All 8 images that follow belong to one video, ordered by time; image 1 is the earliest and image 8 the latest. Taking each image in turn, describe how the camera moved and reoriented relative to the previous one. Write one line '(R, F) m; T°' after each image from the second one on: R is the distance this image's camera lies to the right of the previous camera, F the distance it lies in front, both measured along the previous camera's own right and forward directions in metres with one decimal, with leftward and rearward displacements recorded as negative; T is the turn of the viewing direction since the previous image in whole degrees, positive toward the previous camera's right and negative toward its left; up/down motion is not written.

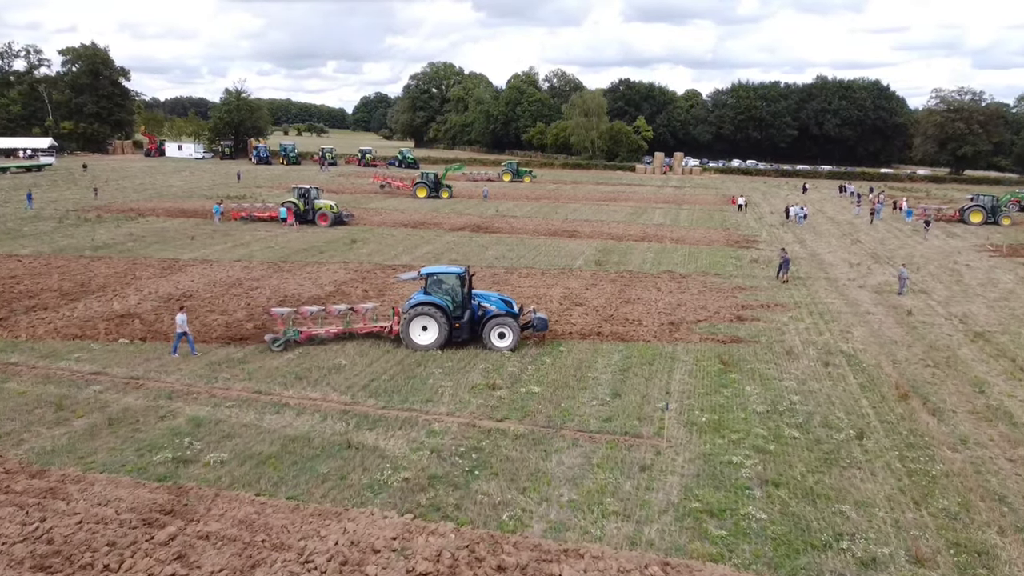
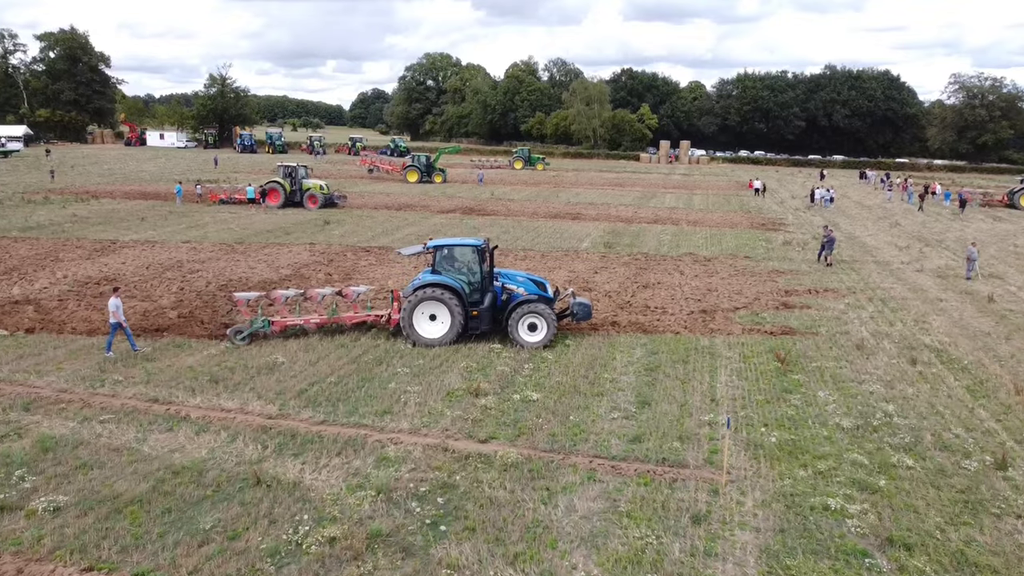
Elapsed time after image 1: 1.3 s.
(+0.1, +3.7) m; 0°
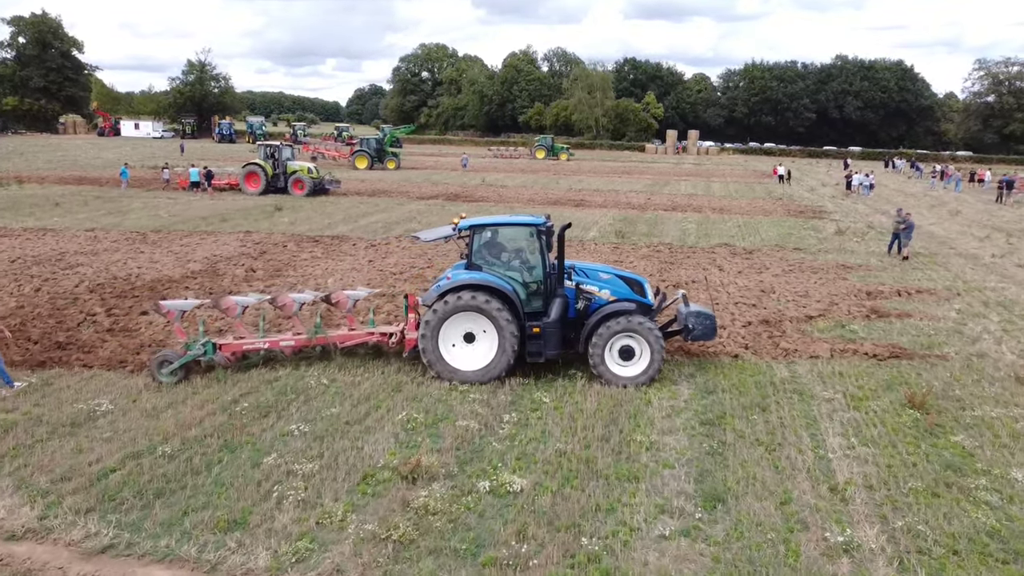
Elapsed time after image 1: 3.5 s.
(+0.3, +4.5) m; 0°
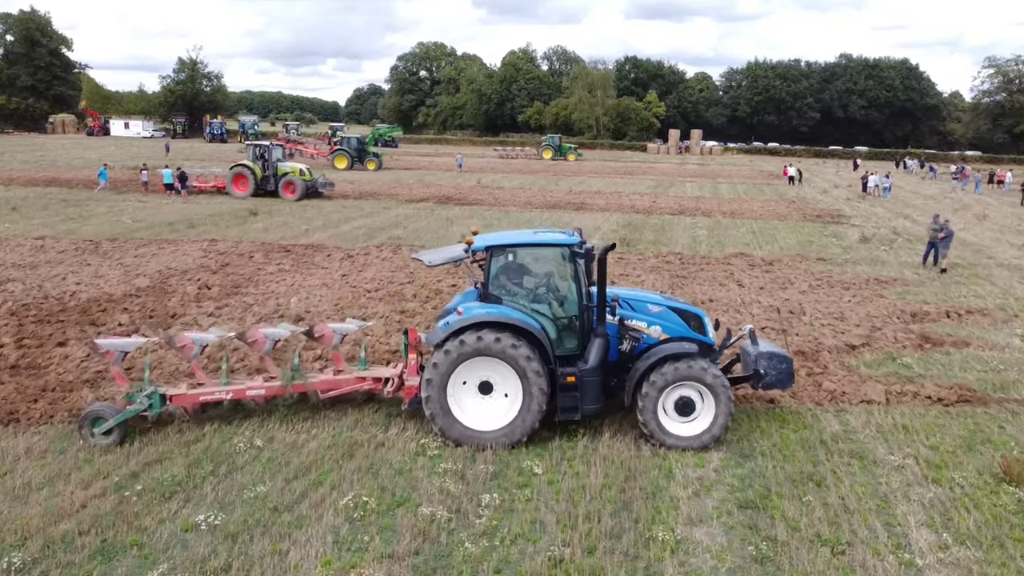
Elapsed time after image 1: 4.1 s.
(+0.1, +1.6) m; 0°
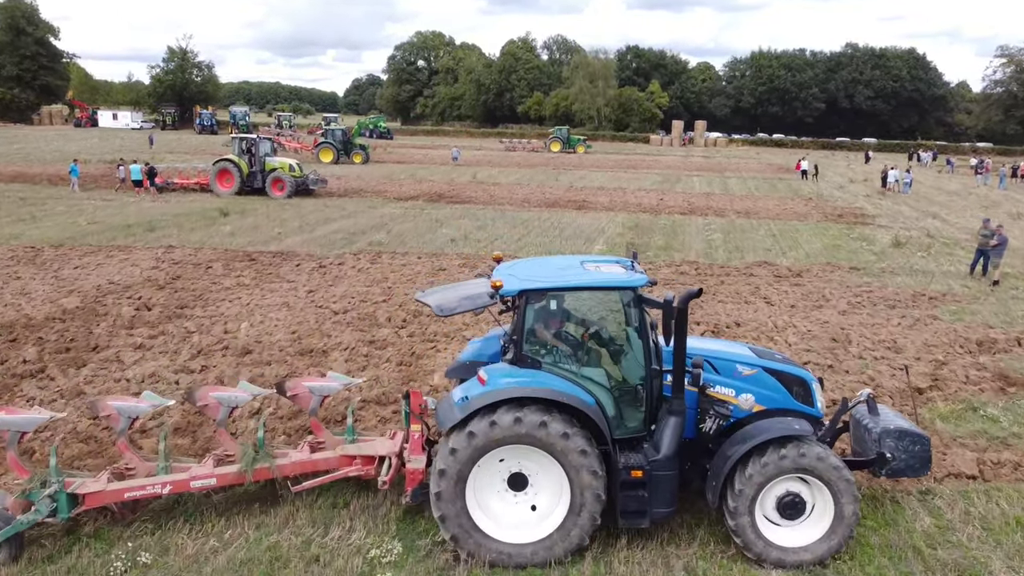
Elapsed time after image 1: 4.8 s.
(+0.1, +1.7) m; 0°
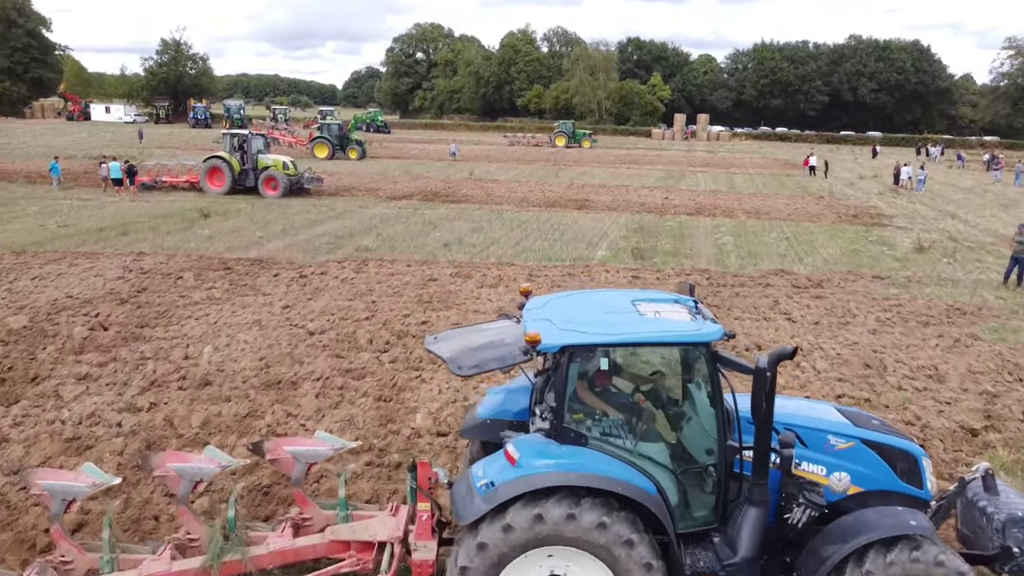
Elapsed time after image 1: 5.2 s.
(+0.1, +1.0) m; 0°
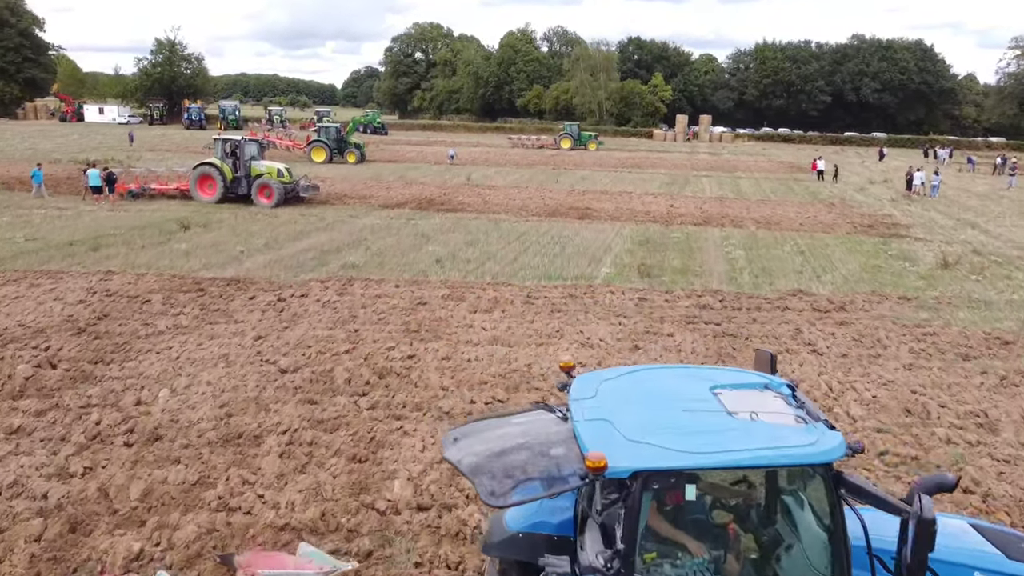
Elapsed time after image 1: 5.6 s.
(0.0, +0.9) m; 0°
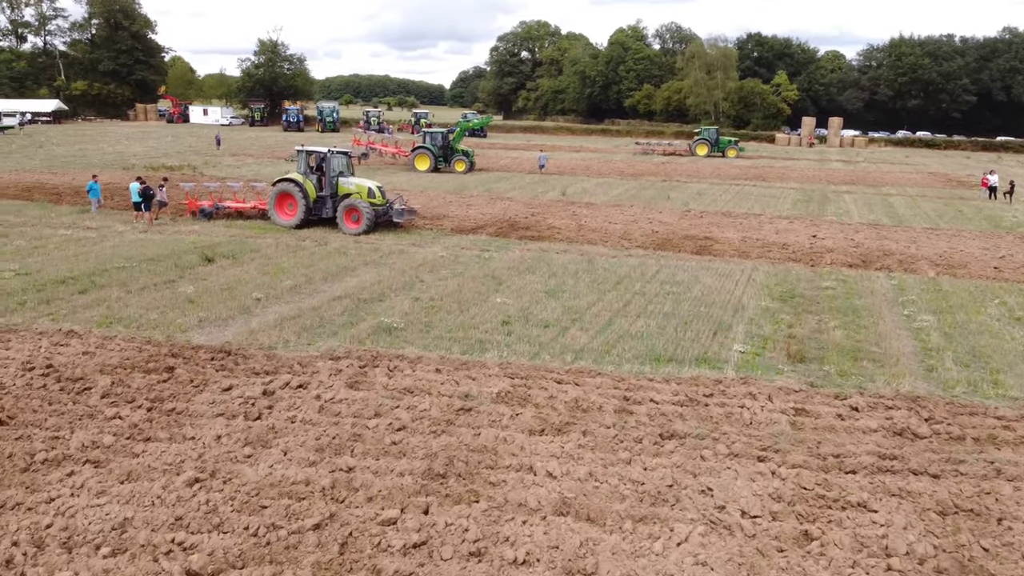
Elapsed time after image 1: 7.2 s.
(+0.1, +3.6) m; -7°
